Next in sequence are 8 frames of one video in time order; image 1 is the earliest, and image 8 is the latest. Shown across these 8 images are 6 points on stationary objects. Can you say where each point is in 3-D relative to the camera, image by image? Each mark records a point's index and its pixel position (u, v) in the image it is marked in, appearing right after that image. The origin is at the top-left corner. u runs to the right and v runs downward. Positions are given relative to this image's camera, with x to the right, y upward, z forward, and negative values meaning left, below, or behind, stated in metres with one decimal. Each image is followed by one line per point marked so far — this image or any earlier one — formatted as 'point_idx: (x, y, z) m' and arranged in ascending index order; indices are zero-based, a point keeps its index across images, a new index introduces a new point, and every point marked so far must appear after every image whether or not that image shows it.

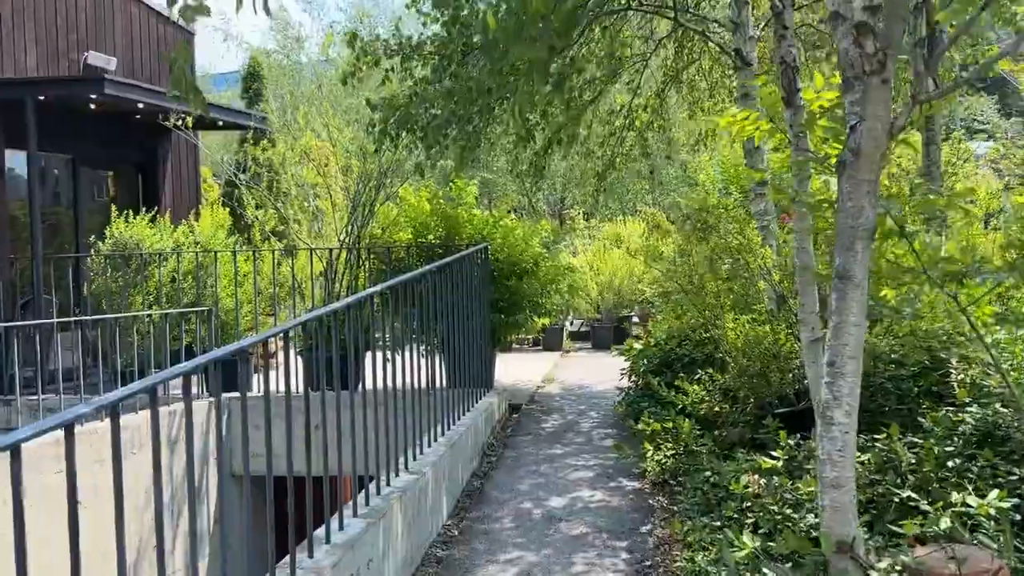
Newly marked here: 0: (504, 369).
0: (-0.1, -0.7, +7.8) m
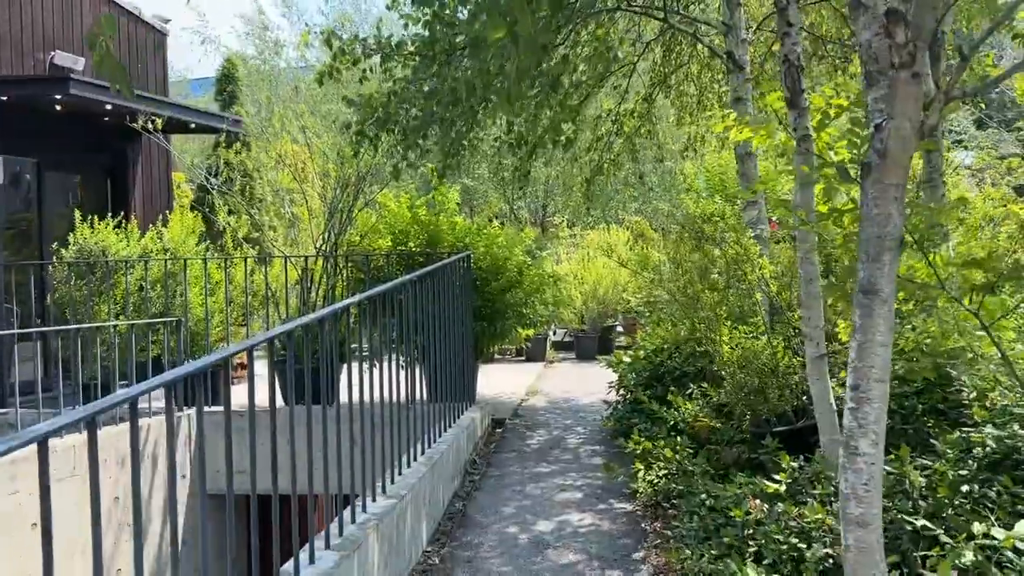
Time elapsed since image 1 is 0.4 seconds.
0: (-0.2, -0.8, +7.6) m
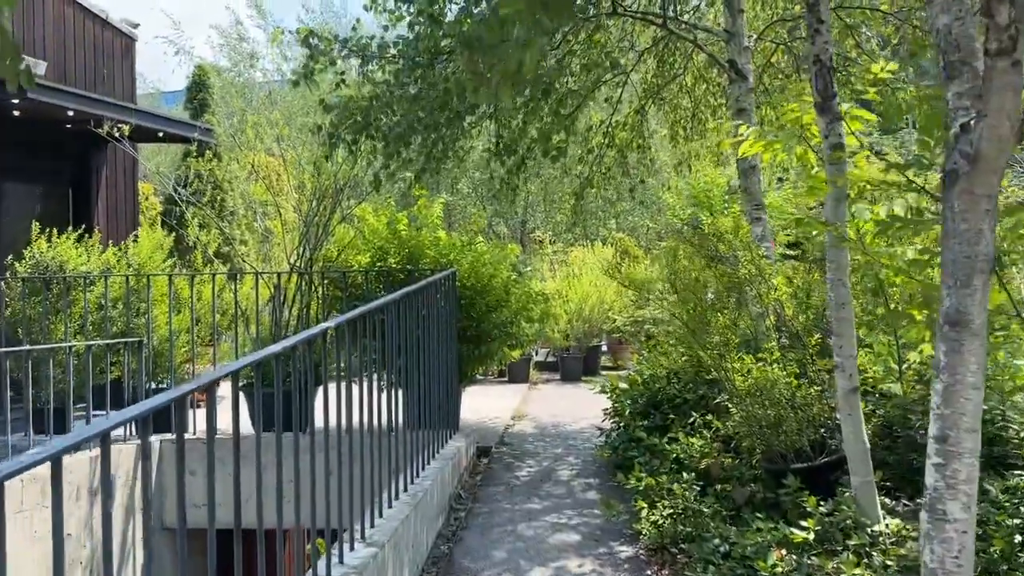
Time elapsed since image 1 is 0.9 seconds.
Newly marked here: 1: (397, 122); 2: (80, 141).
0: (-0.4, -1.0, +7.2) m
1: (-0.7, +1.0, +5.0) m
2: (-3.9, +1.3, +7.6) m
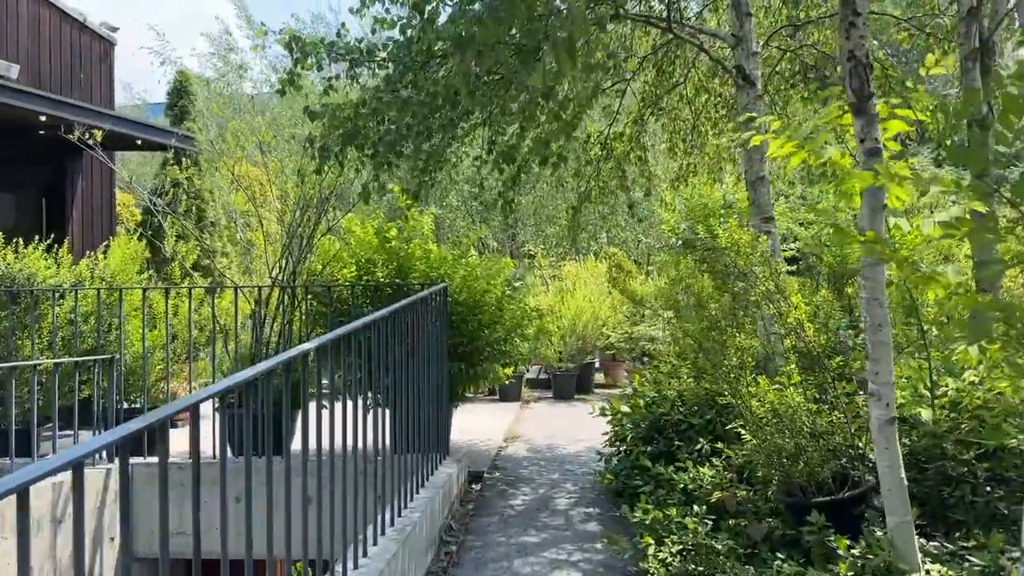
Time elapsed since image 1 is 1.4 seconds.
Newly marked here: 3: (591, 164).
0: (-0.4, -1.1, +6.9) m
1: (-0.7, +0.9, +4.7) m
2: (-3.9, +1.2, +7.3) m
3: (+0.6, +0.9, +6.0) m
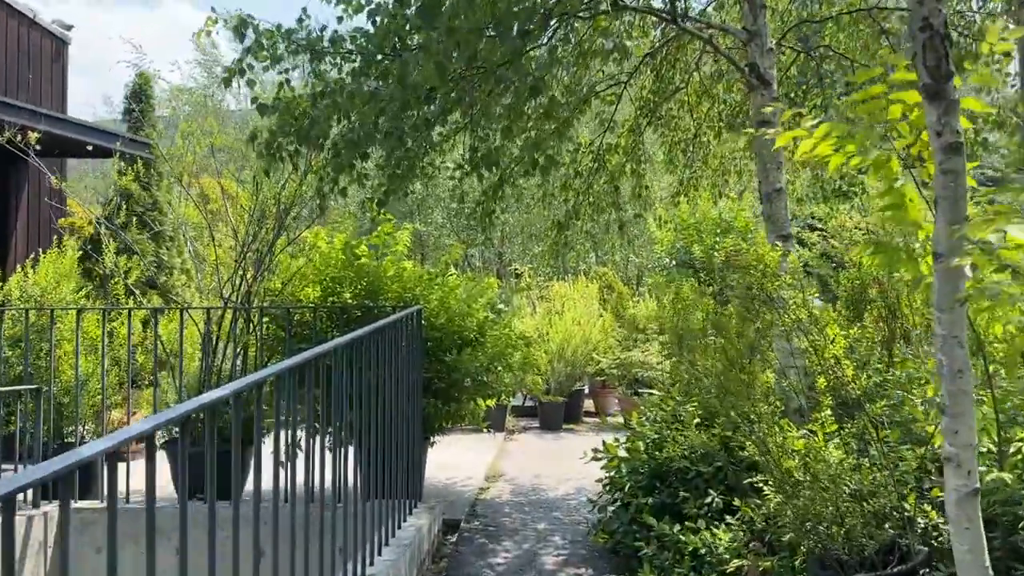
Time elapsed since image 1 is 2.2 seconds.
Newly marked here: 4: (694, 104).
0: (-0.6, -1.3, +6.3) m
1: (-0.8, +0.8, +4.2) m
2: (-4.0, +1.1, +6.7) m
3: (+0.5, +0.7, +5.5) m
4: (+1.2, +1.2, +5.5) m
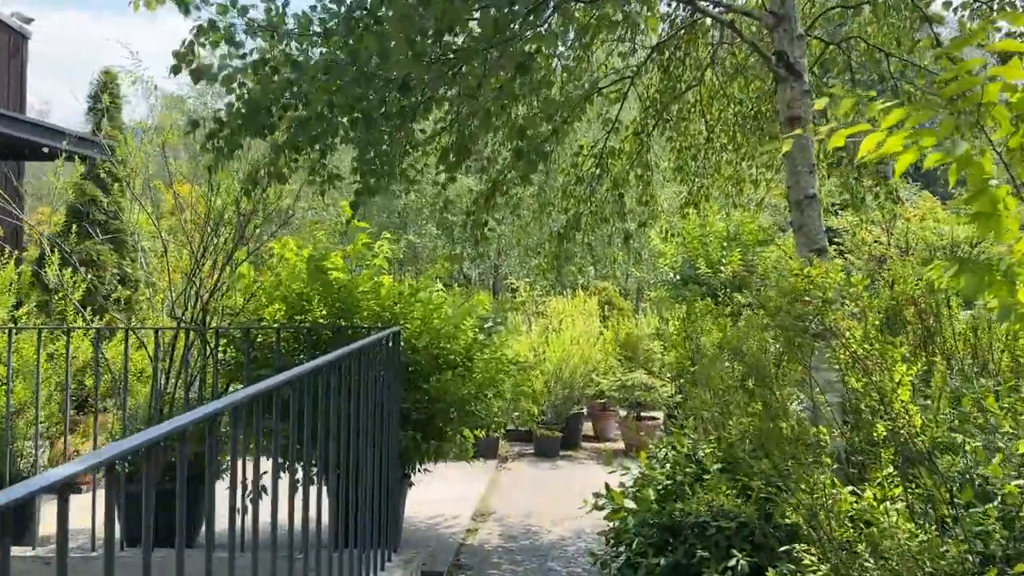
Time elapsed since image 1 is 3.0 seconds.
0: (-0.6, -1.4, +5.8) m
1: (-0.8, +0.7, +3.6) m
2: (-4.1, +1.0, +6.1) m
3: (+0.4, +0.6, +4.9) m
4: (+1.1, +1.1, +5.0) m
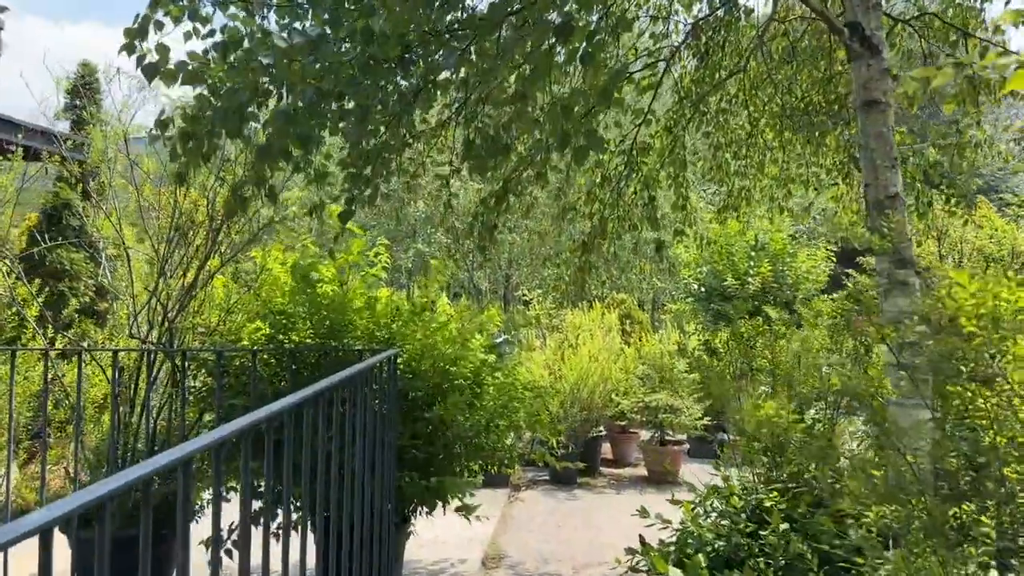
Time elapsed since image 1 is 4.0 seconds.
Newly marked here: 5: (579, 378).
0: (-0.5, -1.5, +5.2) m
1: (-0.7, +0.6, +3.1) m
2: (-4.0, +0.9, +5.6) m
3: (+0.5, +0.5, +4.3) m
4: (+1.2, +1.0, +4.4) m
5: (+0.6, -0.8, +7.3) m
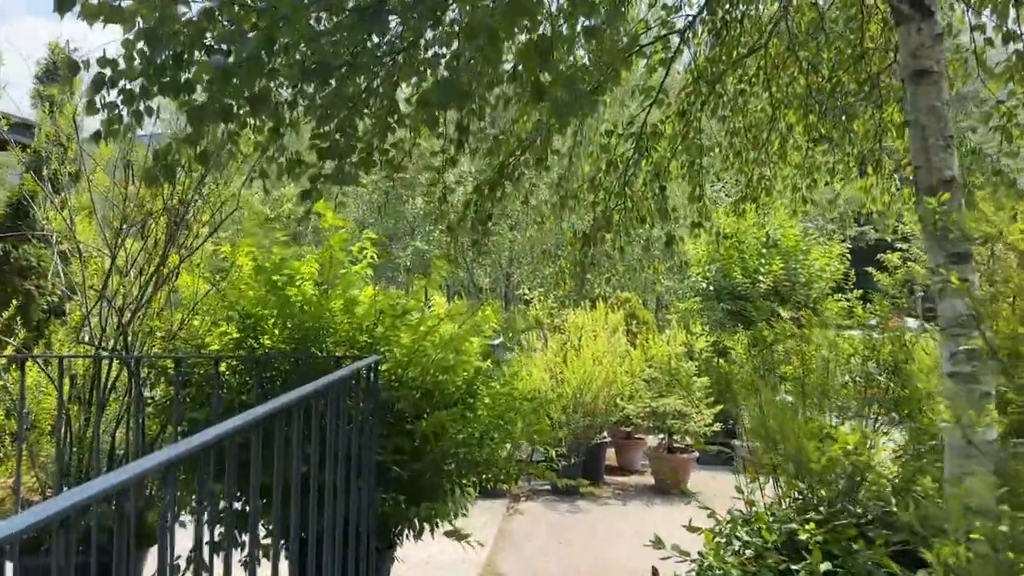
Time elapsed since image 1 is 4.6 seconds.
0: (-0.5, -1.5, +4.8) m
1: (-0.8, +0.6, +2.7) m
2: (-4.0, +0.9, +5.2) m
3: (+0.5, +0.5, +3.9) m
4: (+1.2, +1.0, +4.0) m
5: (+0.6, -0.8, +6.9) m
